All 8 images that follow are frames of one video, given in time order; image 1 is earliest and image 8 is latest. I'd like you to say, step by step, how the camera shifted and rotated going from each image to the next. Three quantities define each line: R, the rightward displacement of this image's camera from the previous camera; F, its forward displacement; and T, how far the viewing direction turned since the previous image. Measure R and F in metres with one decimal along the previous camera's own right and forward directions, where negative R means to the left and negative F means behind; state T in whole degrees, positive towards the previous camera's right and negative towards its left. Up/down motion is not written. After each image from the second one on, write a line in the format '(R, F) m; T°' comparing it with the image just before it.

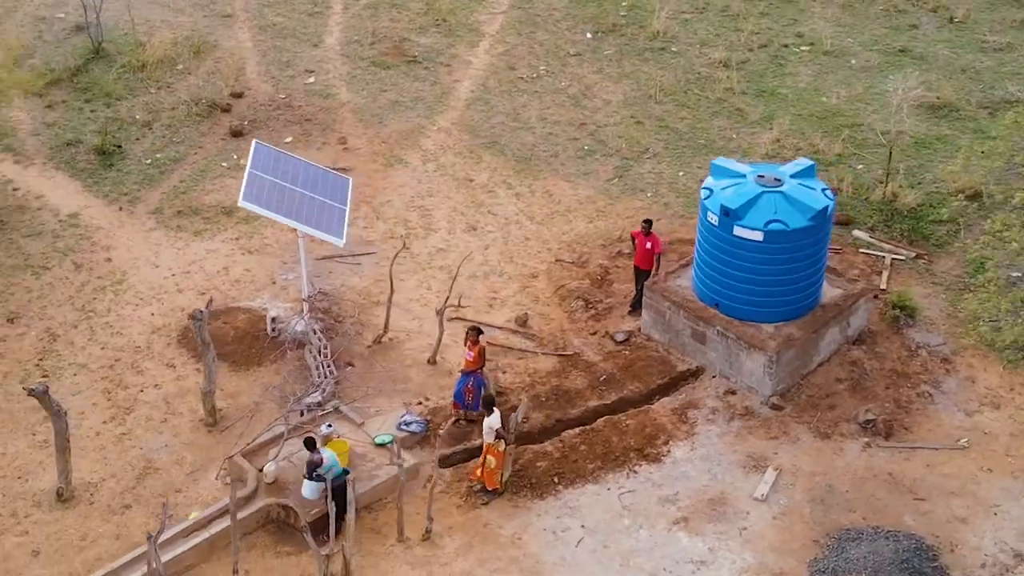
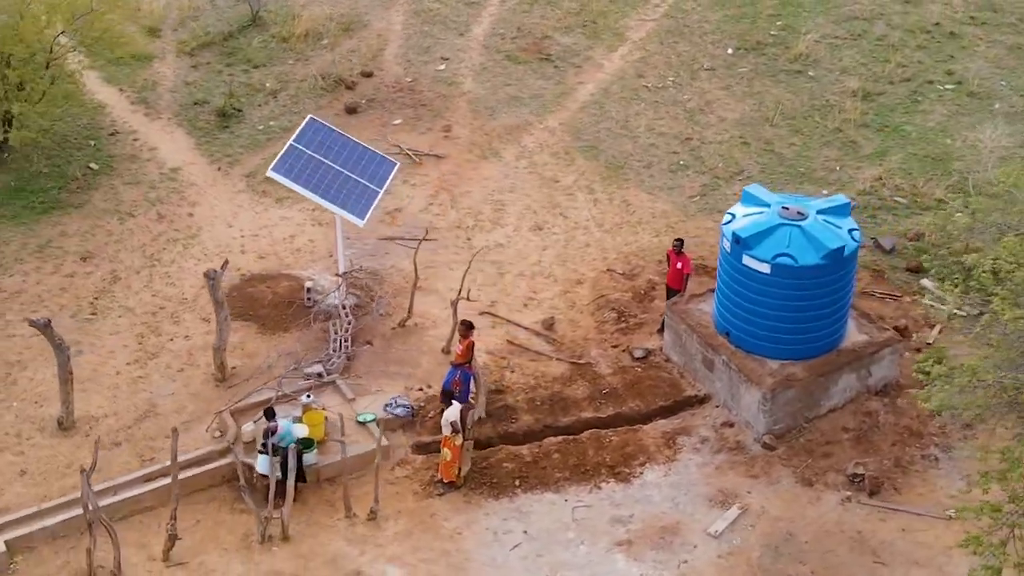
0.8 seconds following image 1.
(+2.4, +0.2) m; -12°
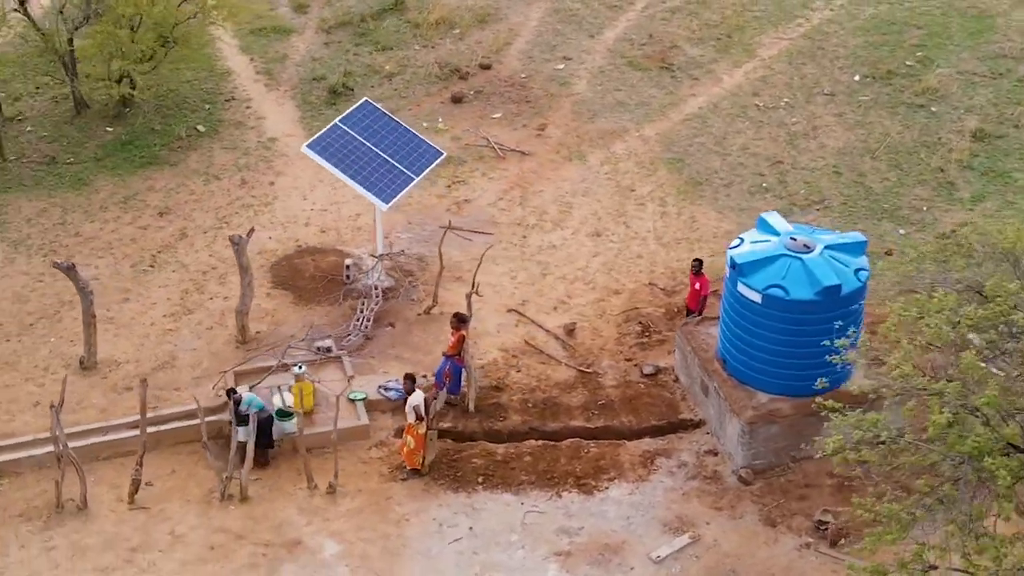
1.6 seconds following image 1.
(+2.2, +0.2) m; -11°
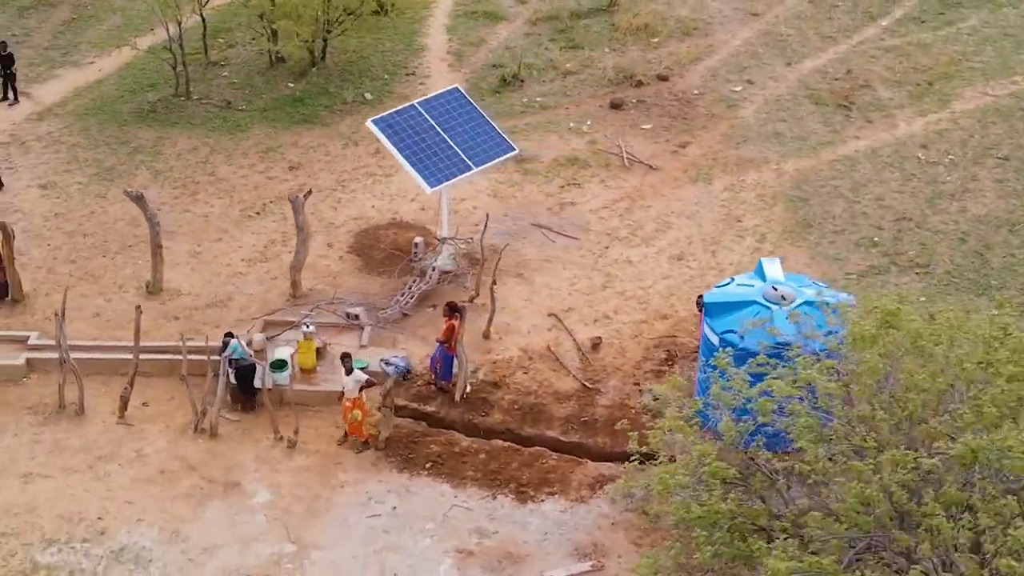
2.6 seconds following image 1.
(+3.4, +0.4) m; -17°
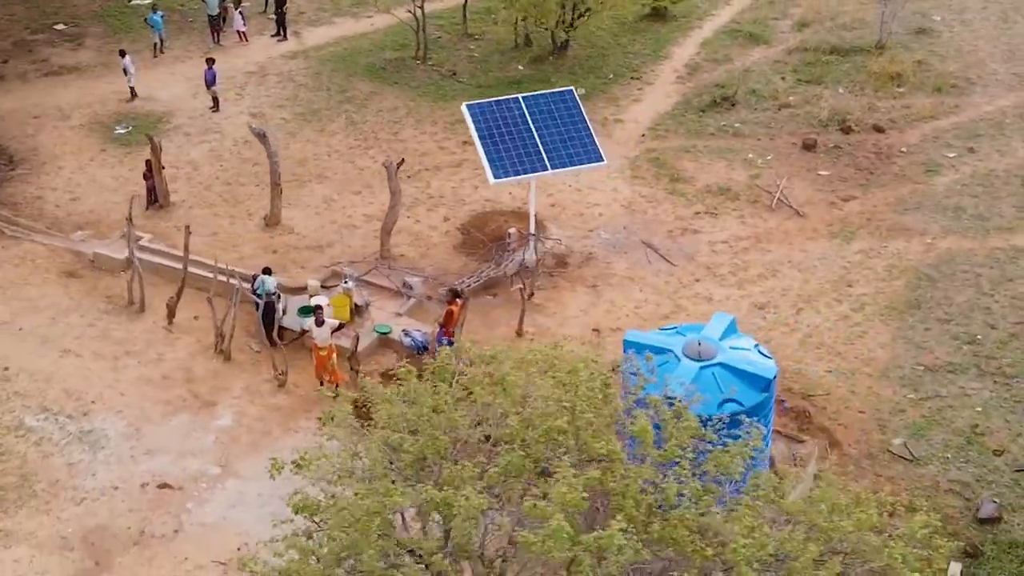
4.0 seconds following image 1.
(+4.3, +0.7) m; -21°
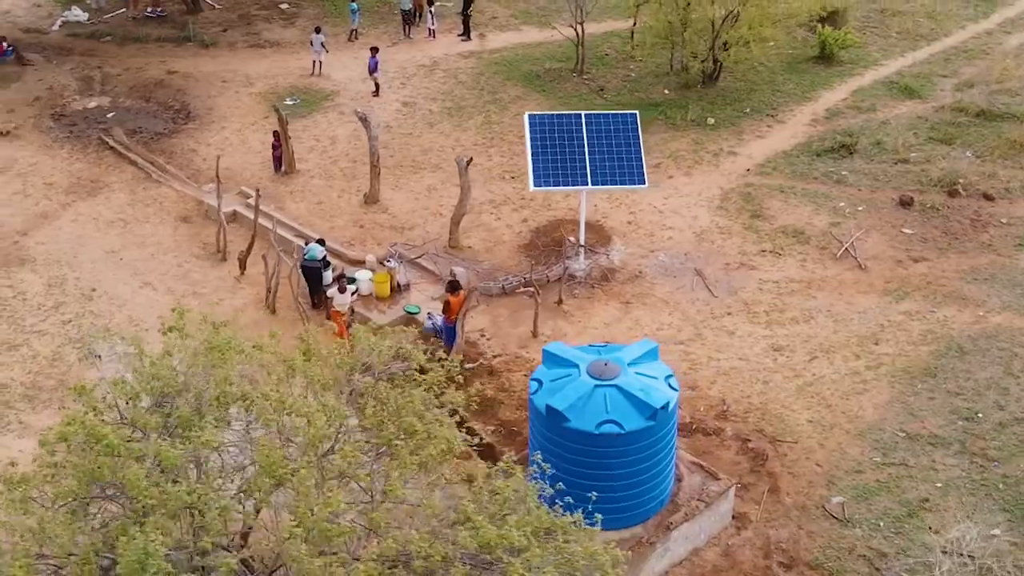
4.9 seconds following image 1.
(+3.5, -0.2) m; -16°
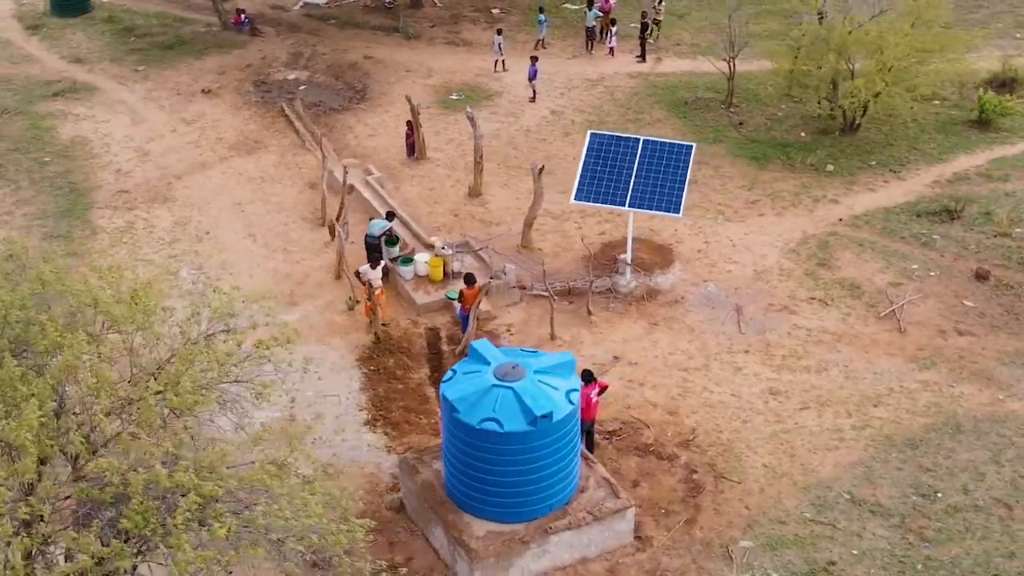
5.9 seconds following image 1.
(+3.8, 0.0) m; -17°
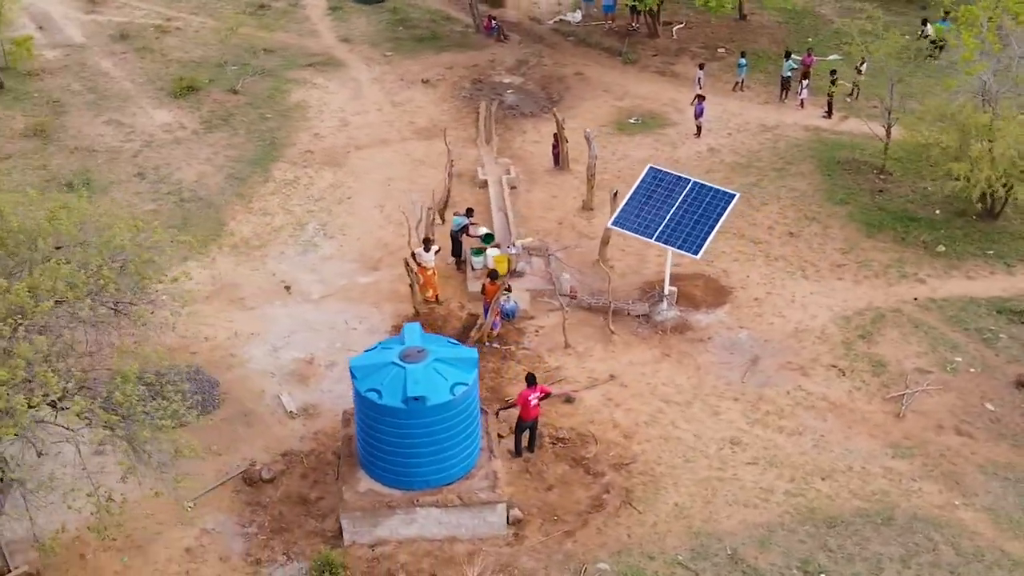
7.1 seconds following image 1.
(+4.5, +0.3) m; -19°
